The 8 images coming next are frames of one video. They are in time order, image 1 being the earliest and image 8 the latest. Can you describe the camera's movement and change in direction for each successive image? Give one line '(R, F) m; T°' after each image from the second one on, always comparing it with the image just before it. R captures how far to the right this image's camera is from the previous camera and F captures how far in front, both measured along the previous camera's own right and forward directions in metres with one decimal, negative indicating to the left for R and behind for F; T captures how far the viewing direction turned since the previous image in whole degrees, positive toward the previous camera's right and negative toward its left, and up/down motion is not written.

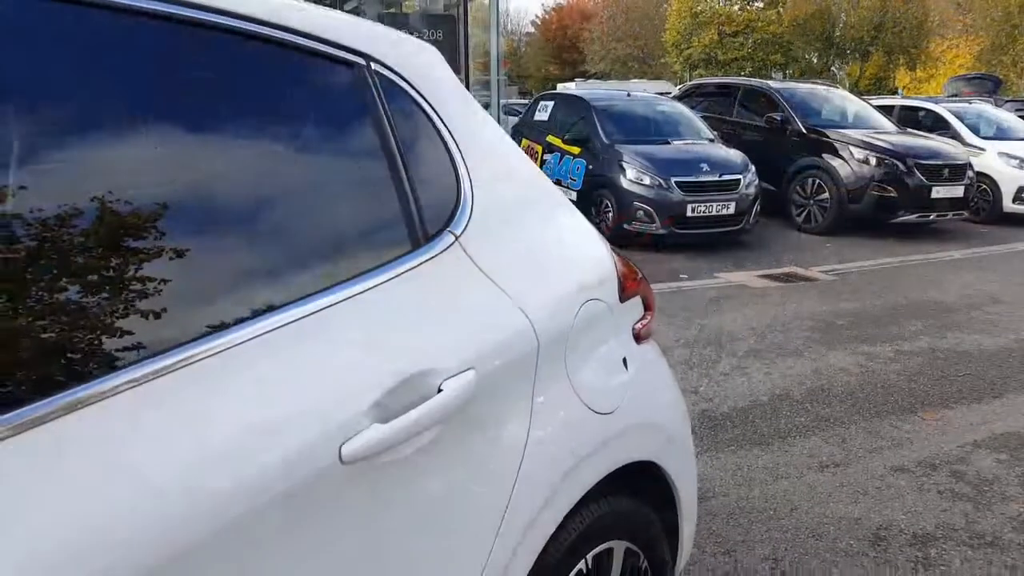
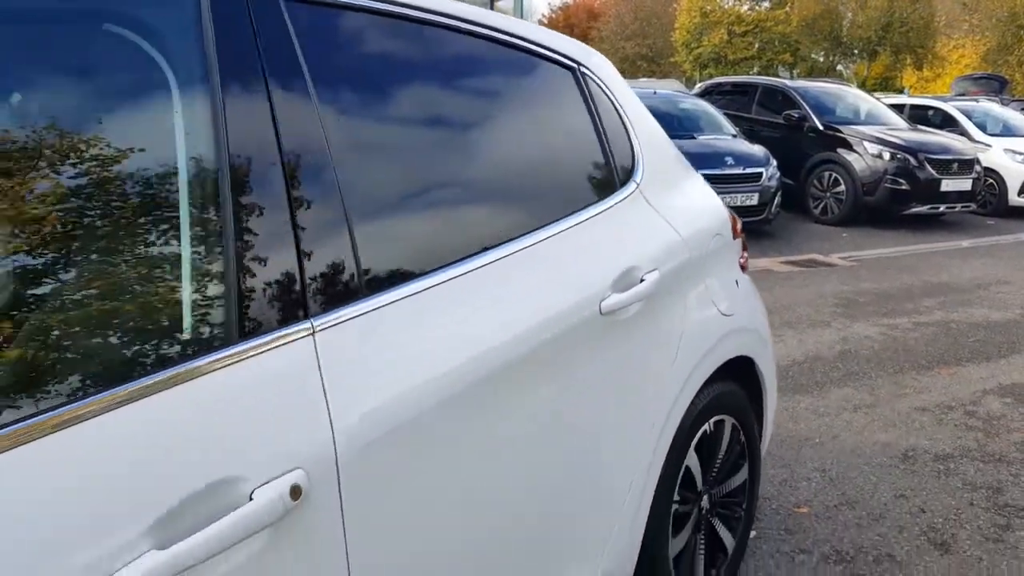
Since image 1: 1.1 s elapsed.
(-0.4, -0.6) m; 0°
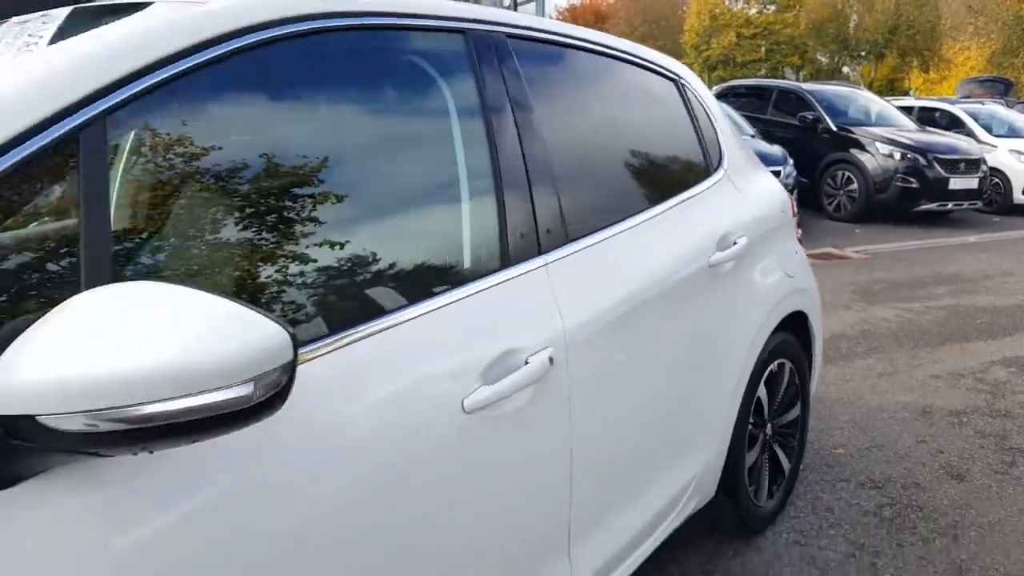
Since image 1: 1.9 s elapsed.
(-0.4, -0.5) m; 0°
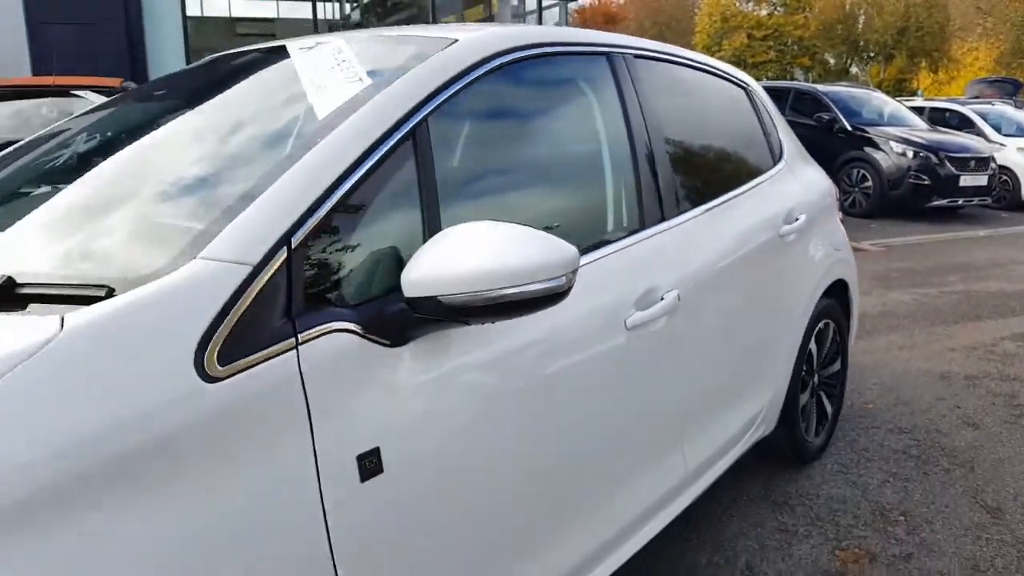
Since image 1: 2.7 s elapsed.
(-0.4, -0.6) m; 0°
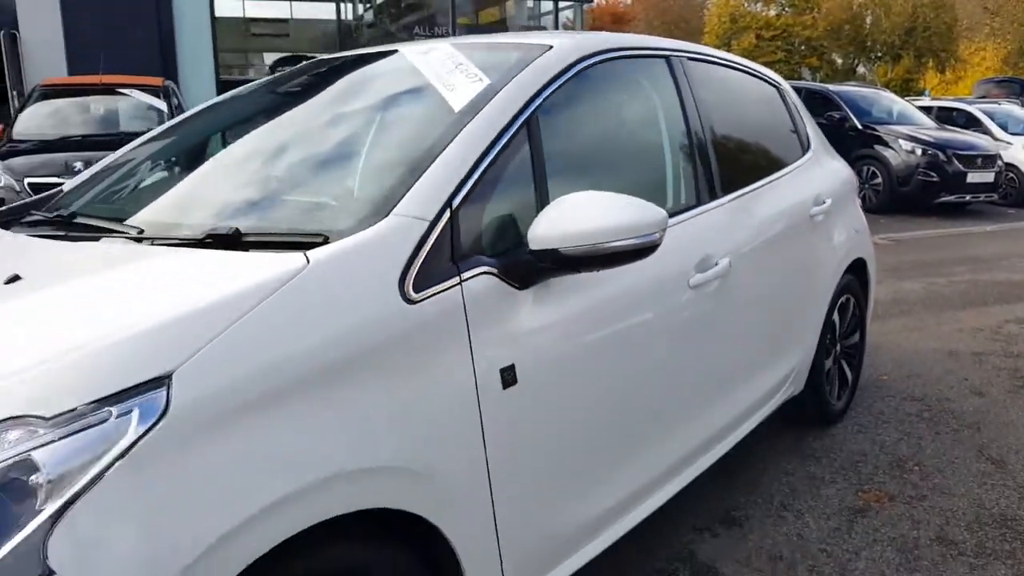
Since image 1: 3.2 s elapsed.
(-0.2, -0.4) m; 0°
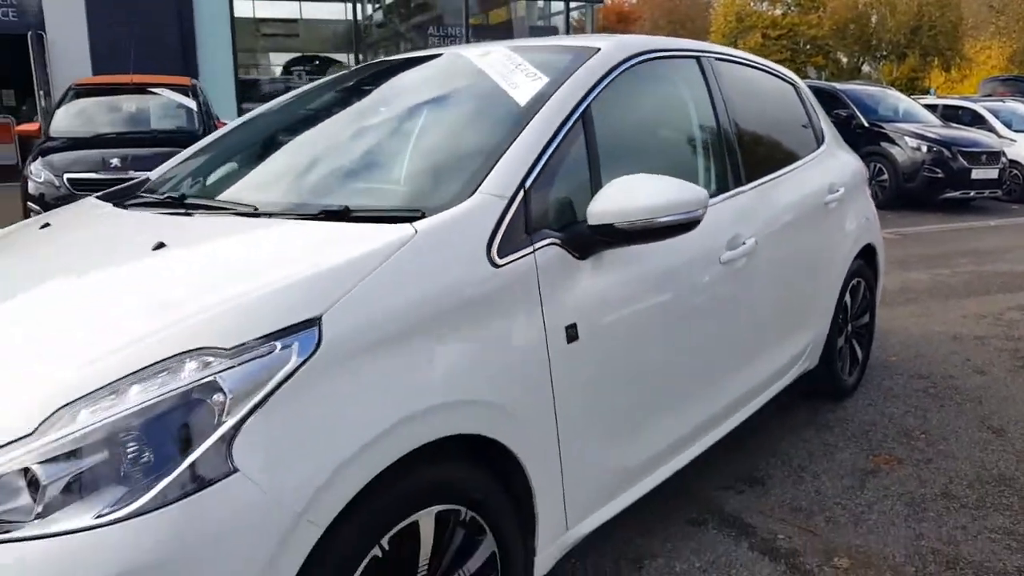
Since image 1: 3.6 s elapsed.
(-0.2, -0.3) m; 0°
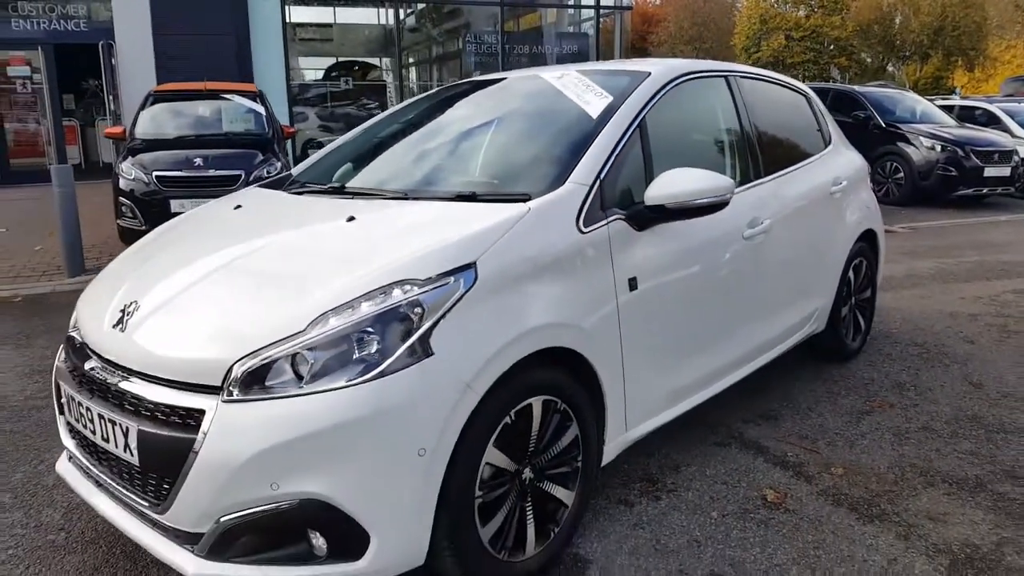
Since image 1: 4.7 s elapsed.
(-0.2, -0.8) m; -2°
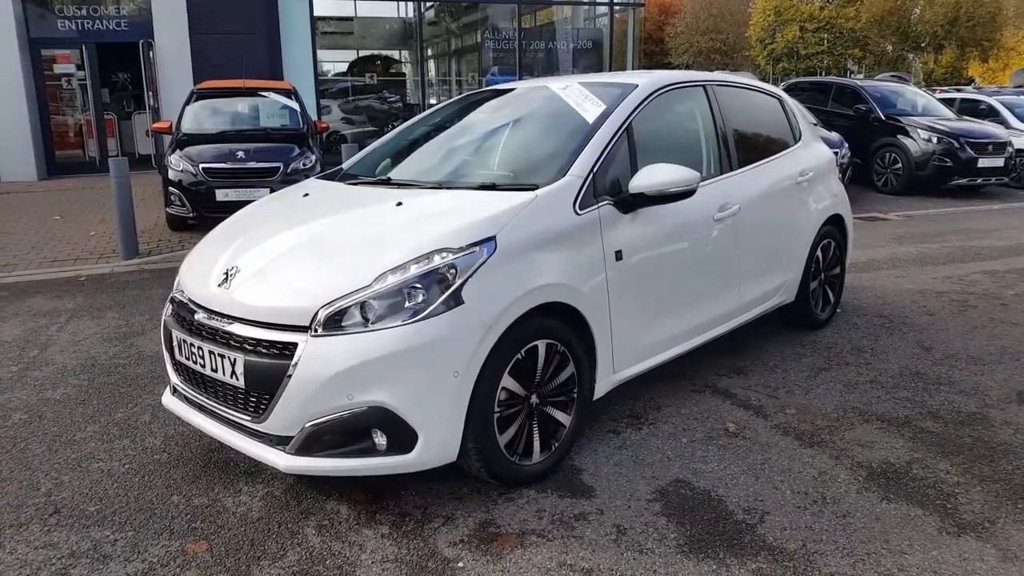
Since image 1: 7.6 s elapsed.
(0.0, -0.7) m; -1°
